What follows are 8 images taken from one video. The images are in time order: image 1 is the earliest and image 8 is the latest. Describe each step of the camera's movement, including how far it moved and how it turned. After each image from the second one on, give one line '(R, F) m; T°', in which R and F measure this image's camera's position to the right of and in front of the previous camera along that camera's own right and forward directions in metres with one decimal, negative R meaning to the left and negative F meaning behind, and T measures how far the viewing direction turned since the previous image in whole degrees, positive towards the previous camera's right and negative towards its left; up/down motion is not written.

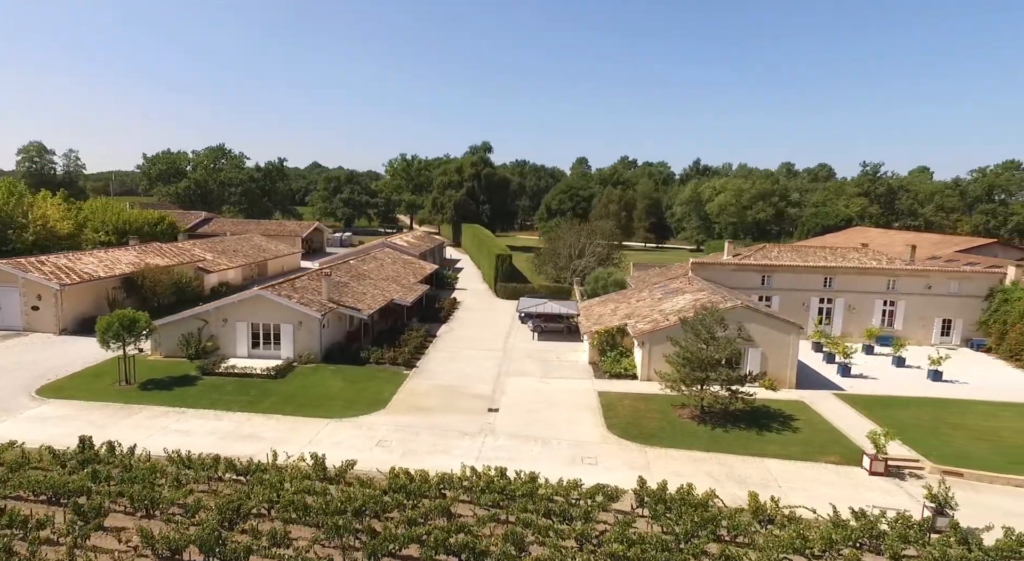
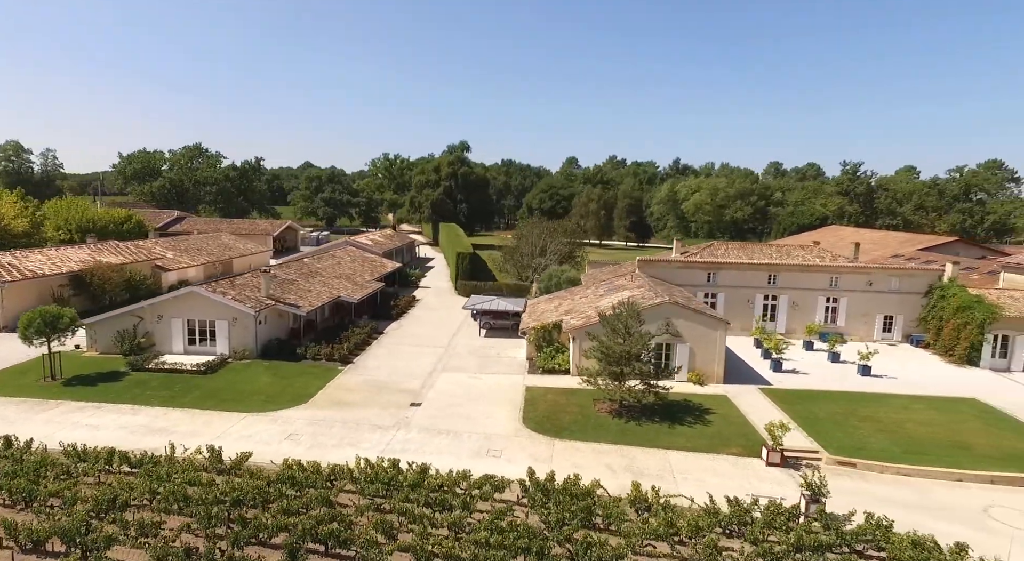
(+2.6, -0.3) m; +1°
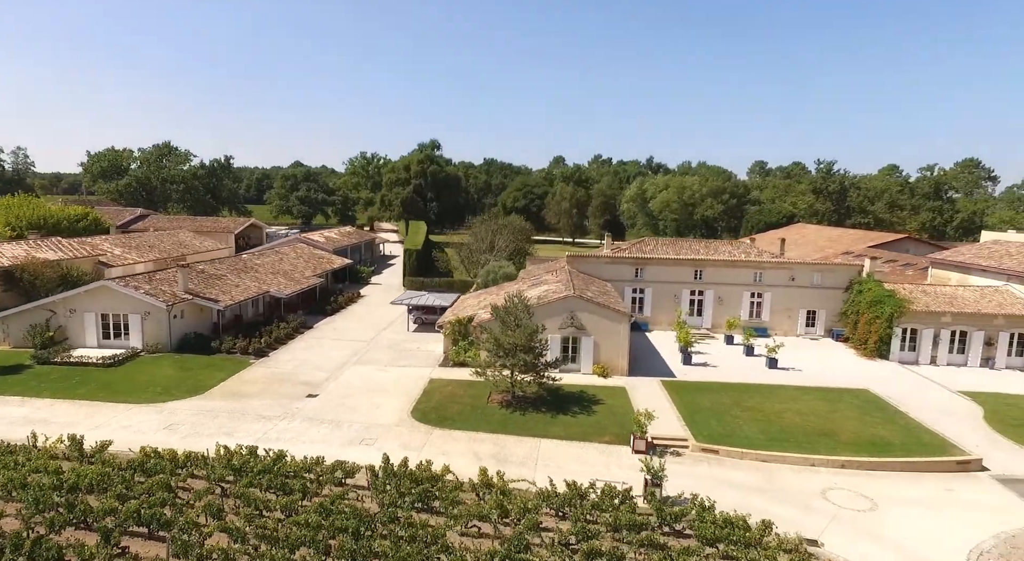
(+3.6, -0.5) m; +1°
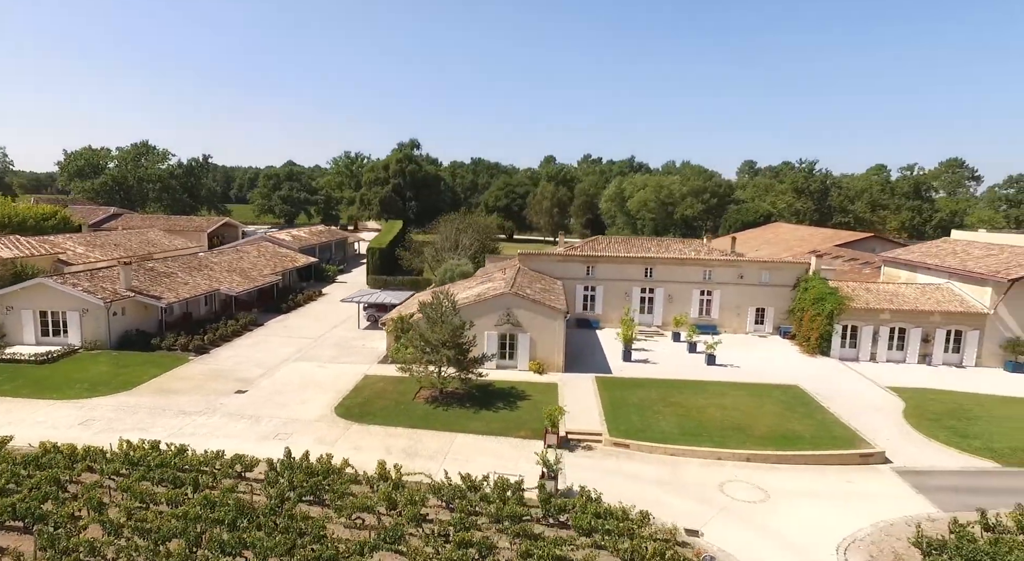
(+2.5, -0.2) m; +1°
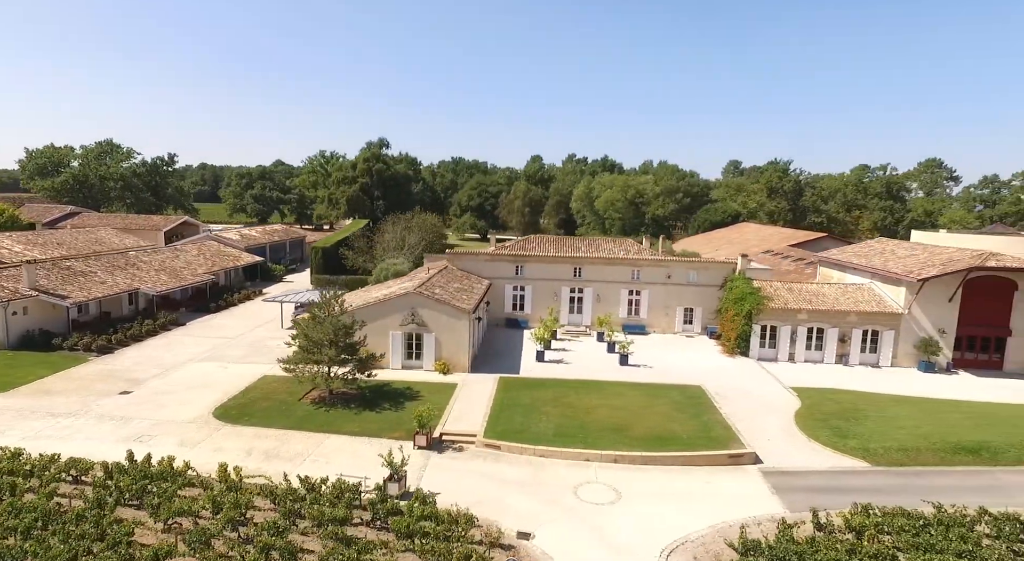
(+3.7, +0.2) m; +1°
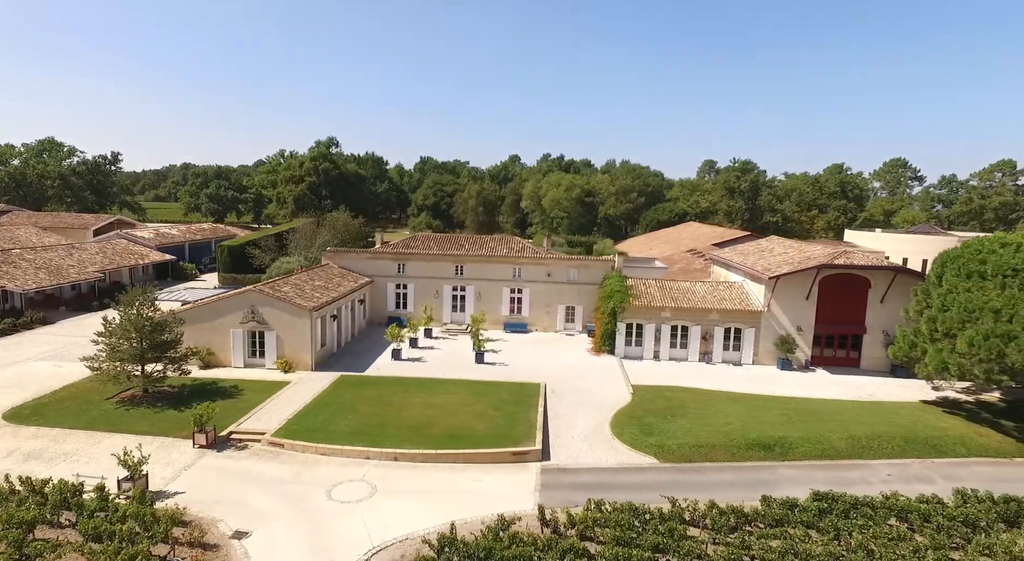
(+6.0, +0.1) m; +1°
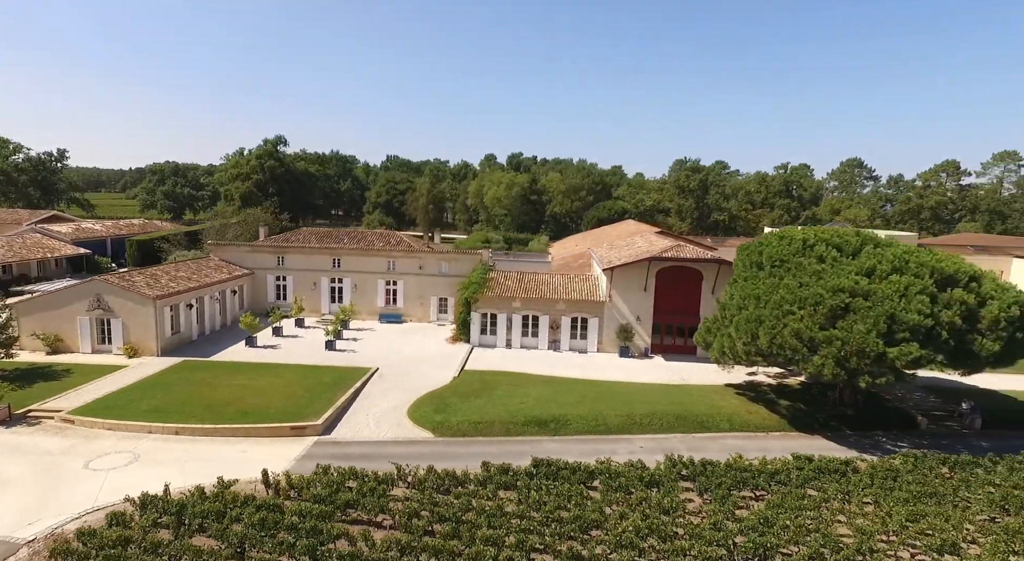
(+6.5, -1.5) m; +1°
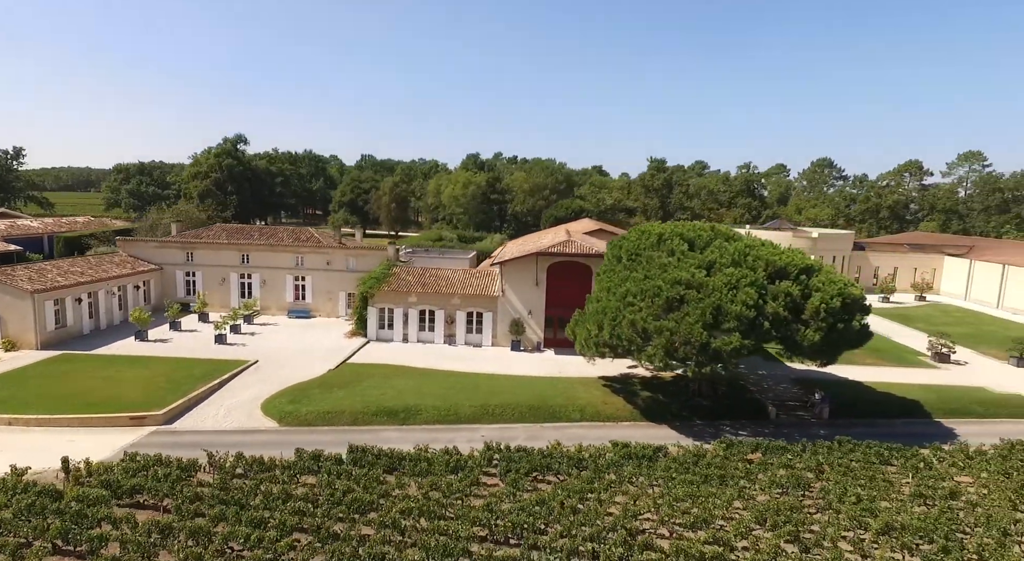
(+4.8, -0.3) m; +1°
